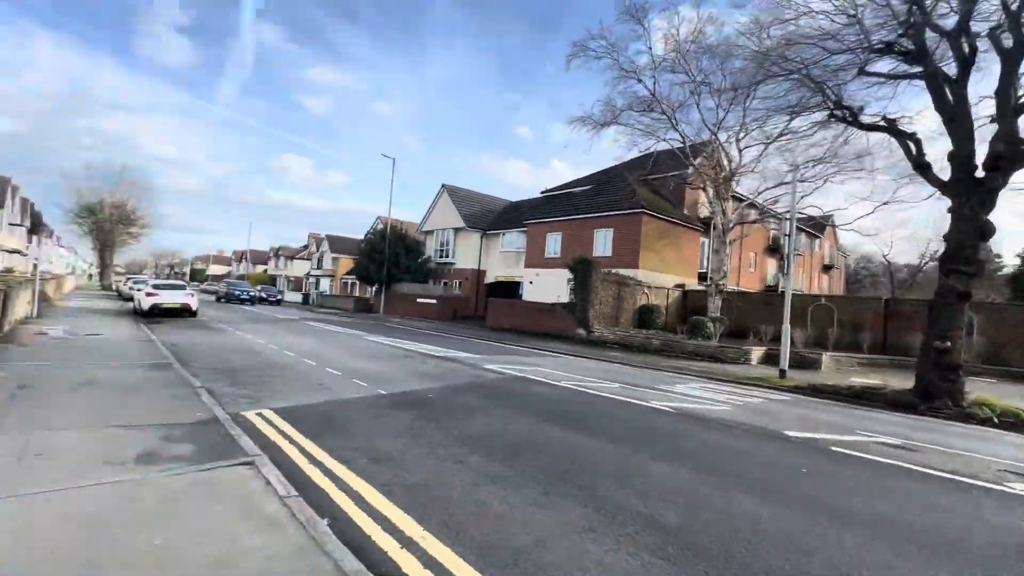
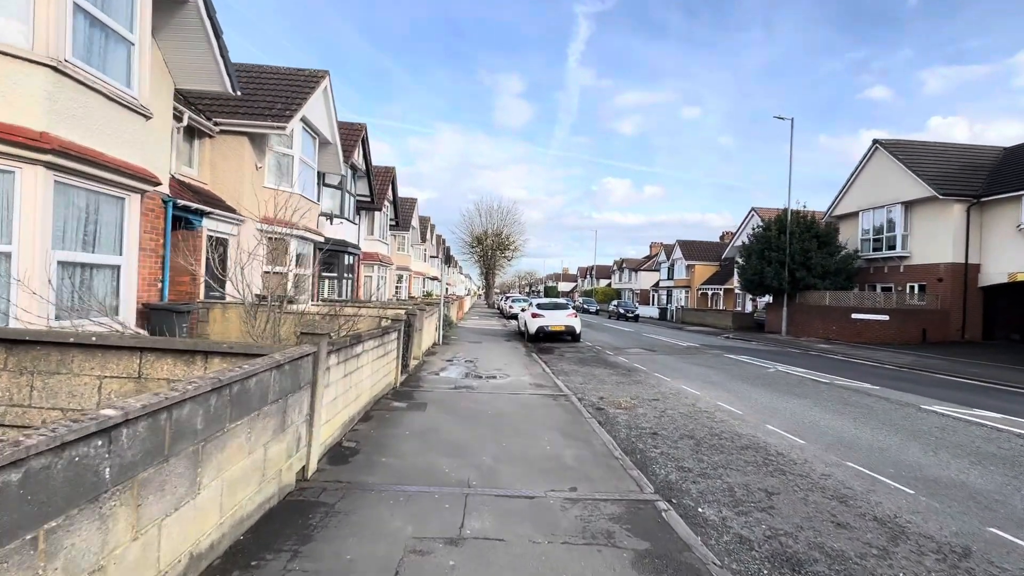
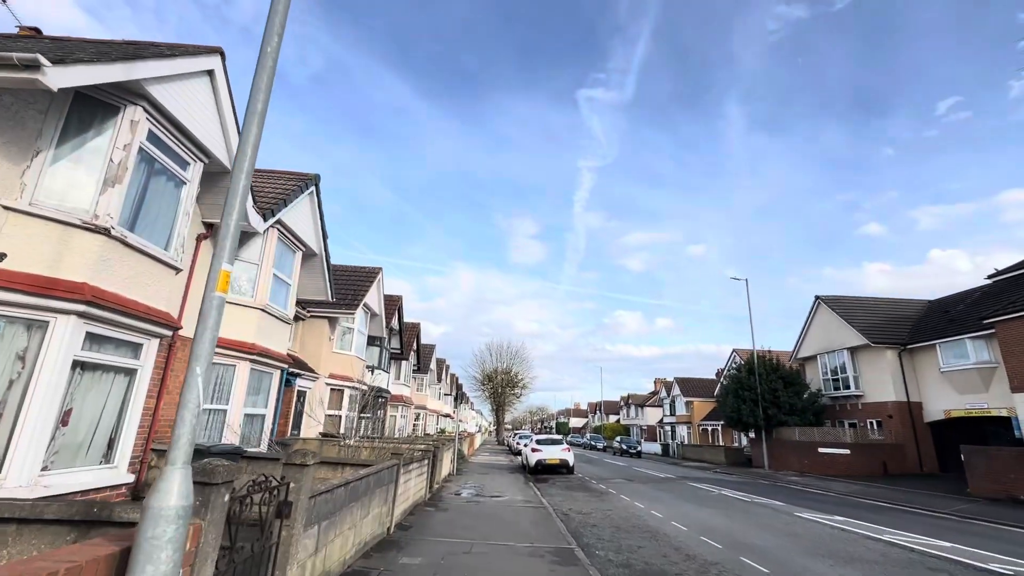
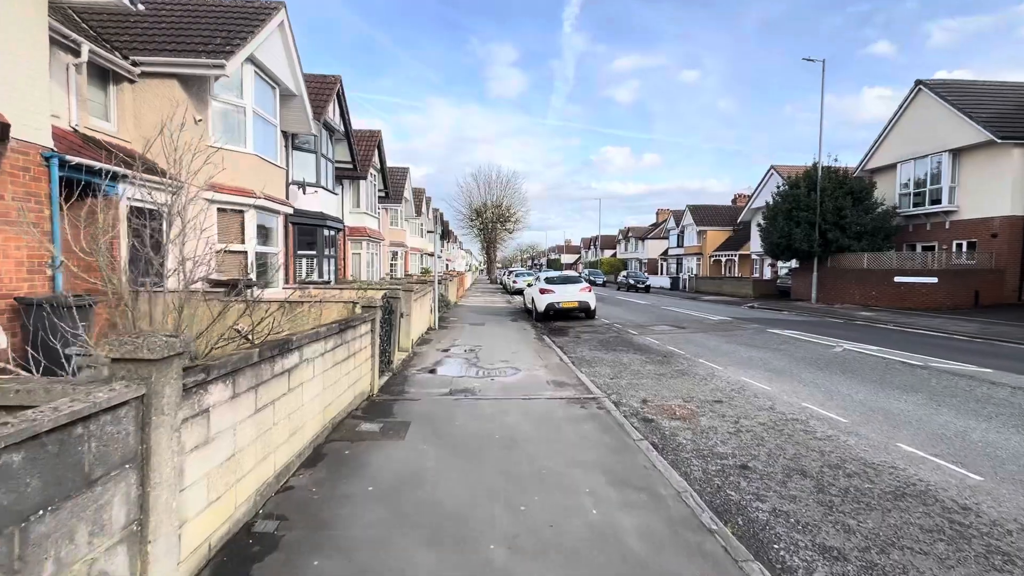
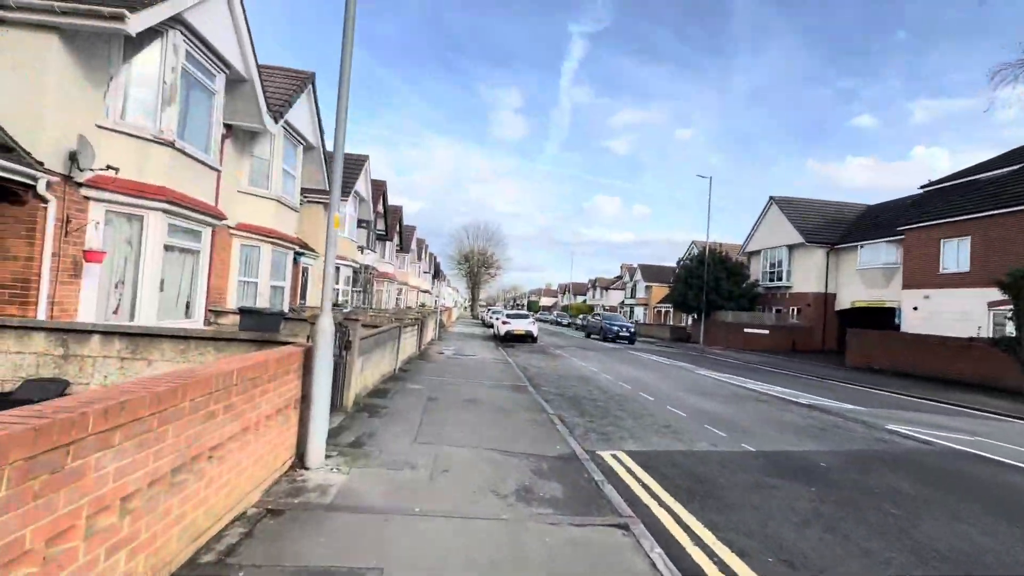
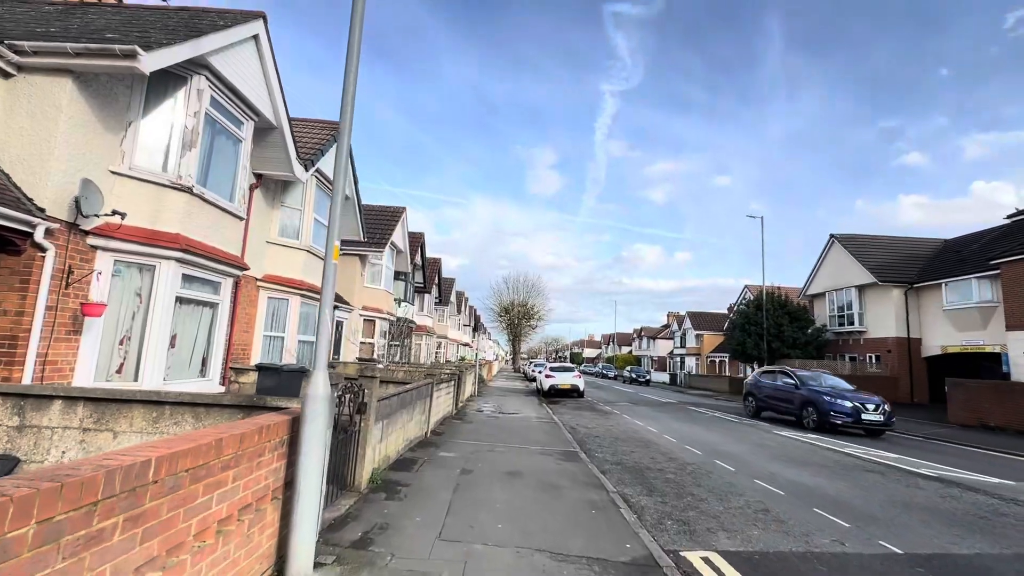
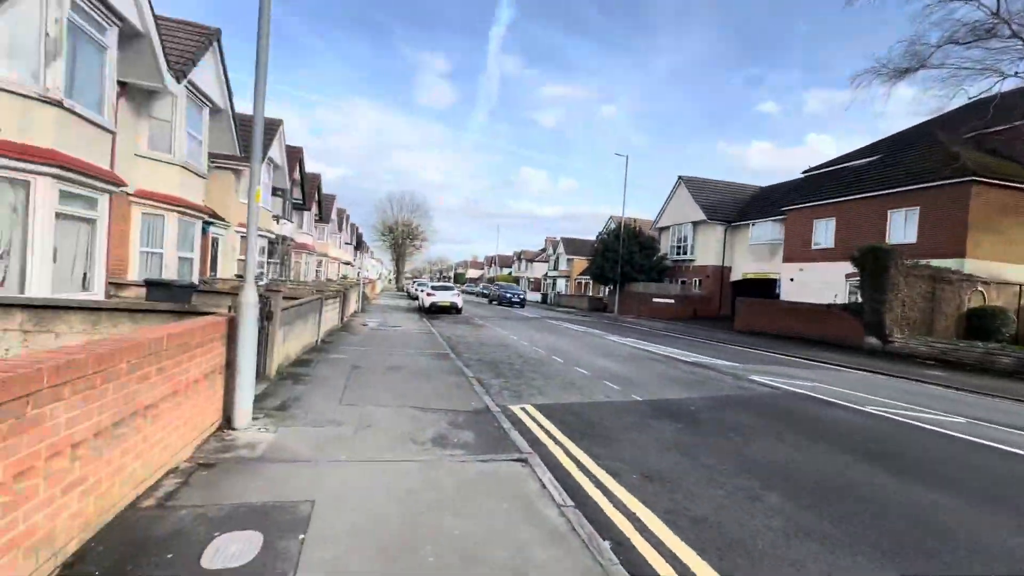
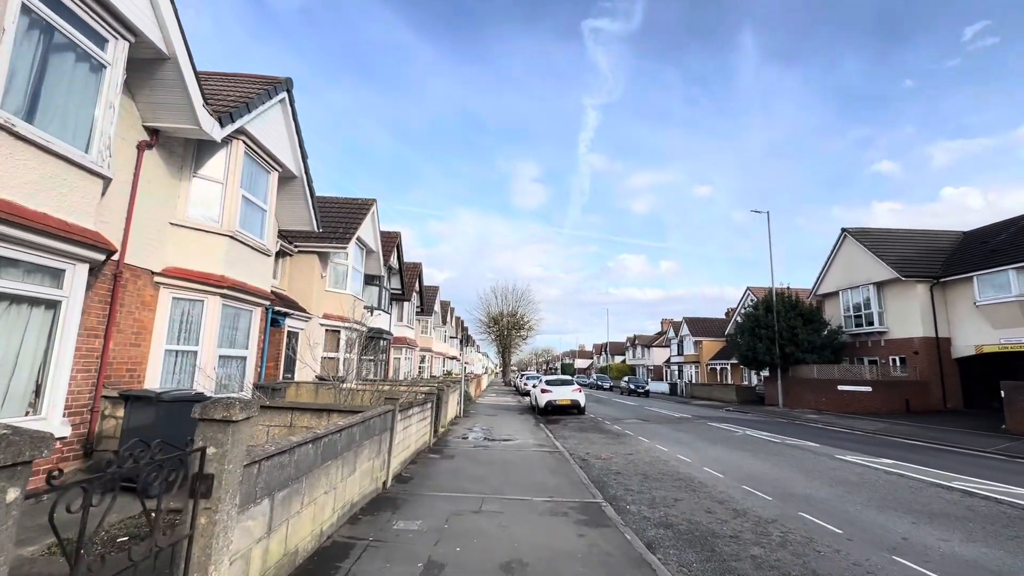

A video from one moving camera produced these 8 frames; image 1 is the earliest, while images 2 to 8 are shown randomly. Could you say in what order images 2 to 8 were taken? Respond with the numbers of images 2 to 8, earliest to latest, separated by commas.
7, 5, 6, 3, 8, 2, 4
